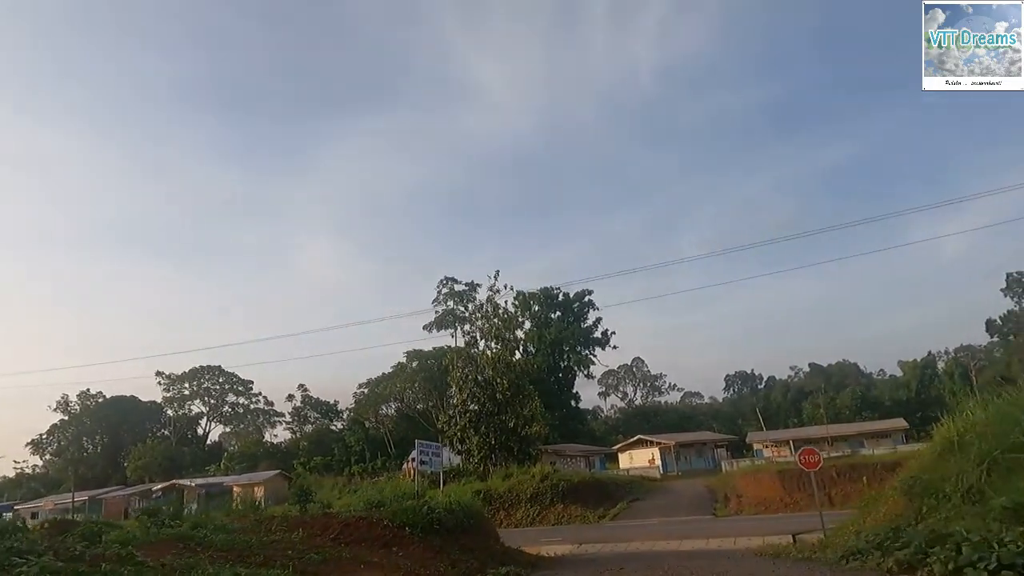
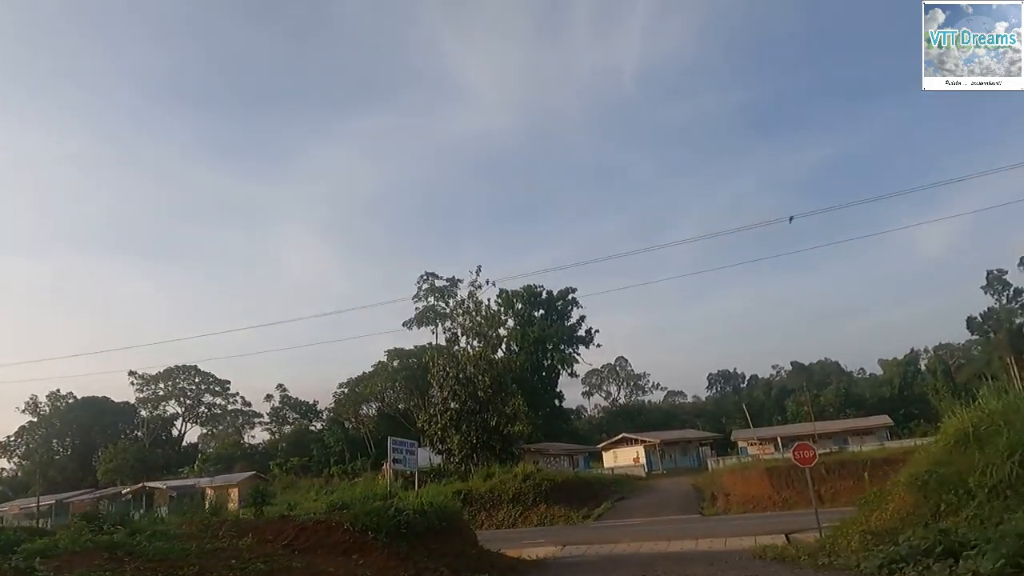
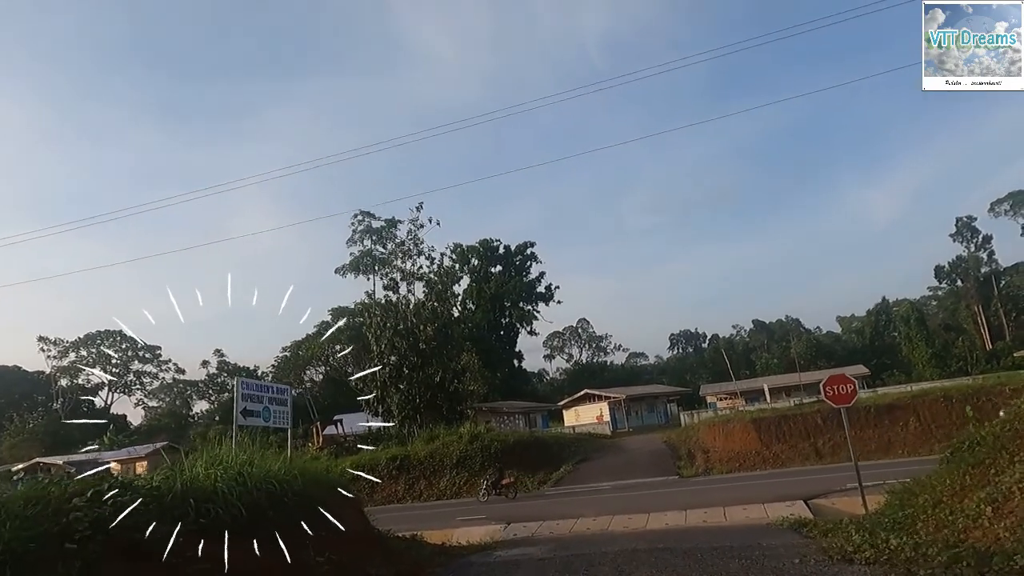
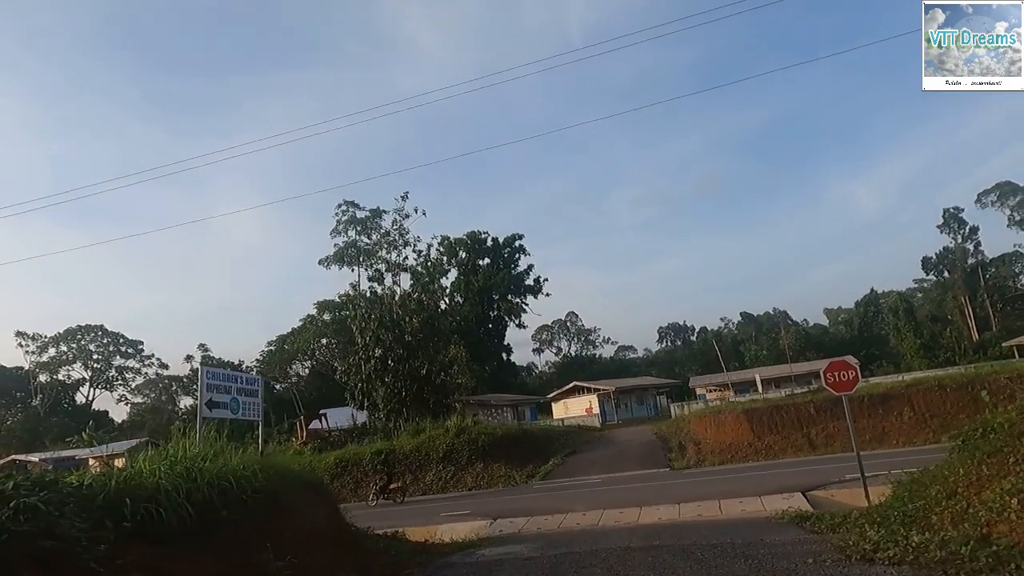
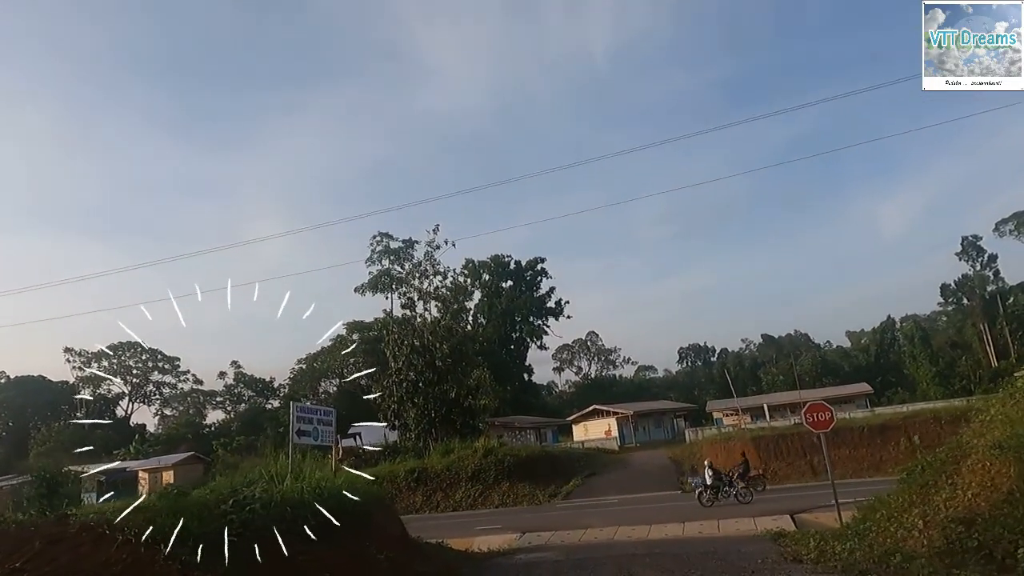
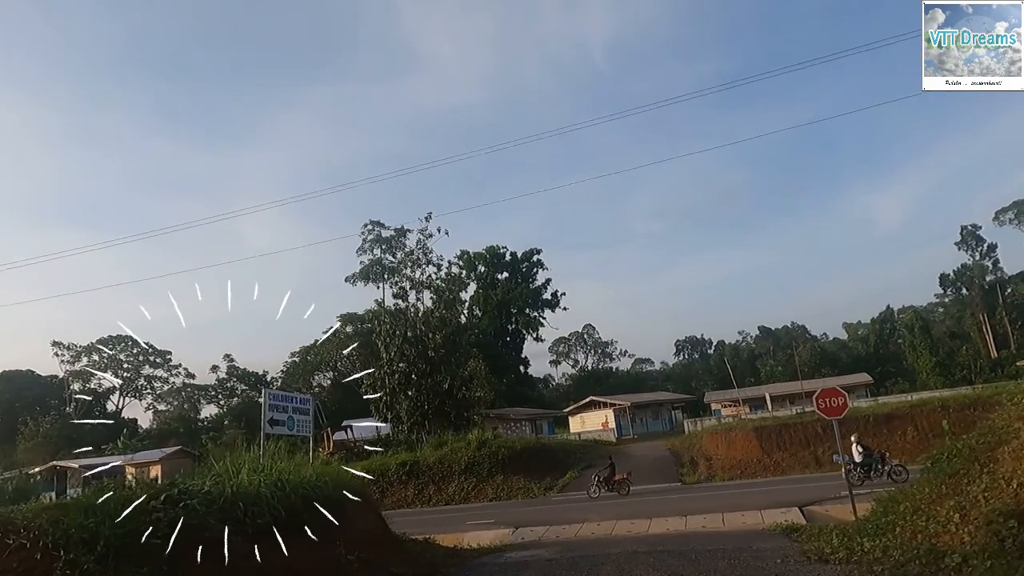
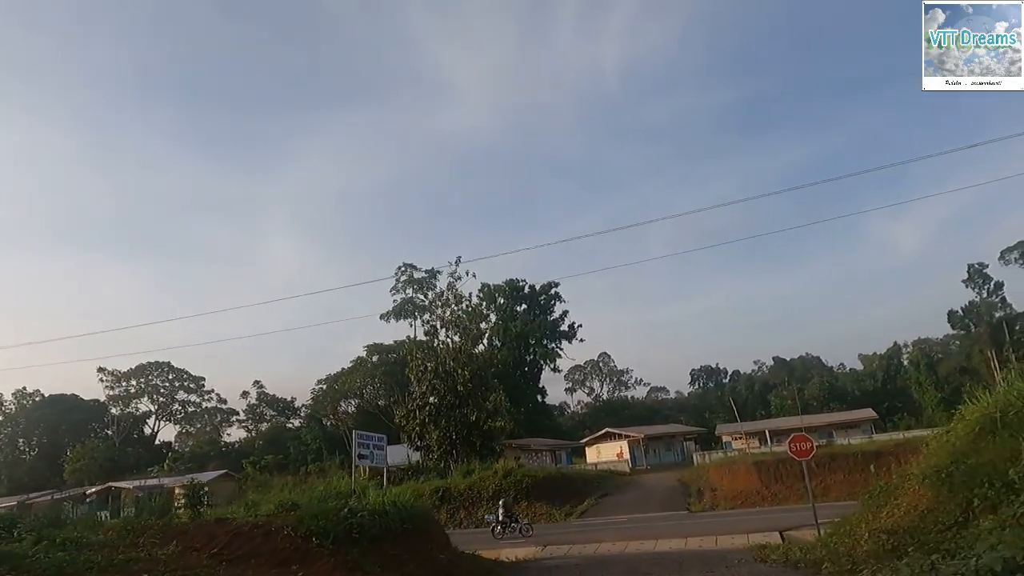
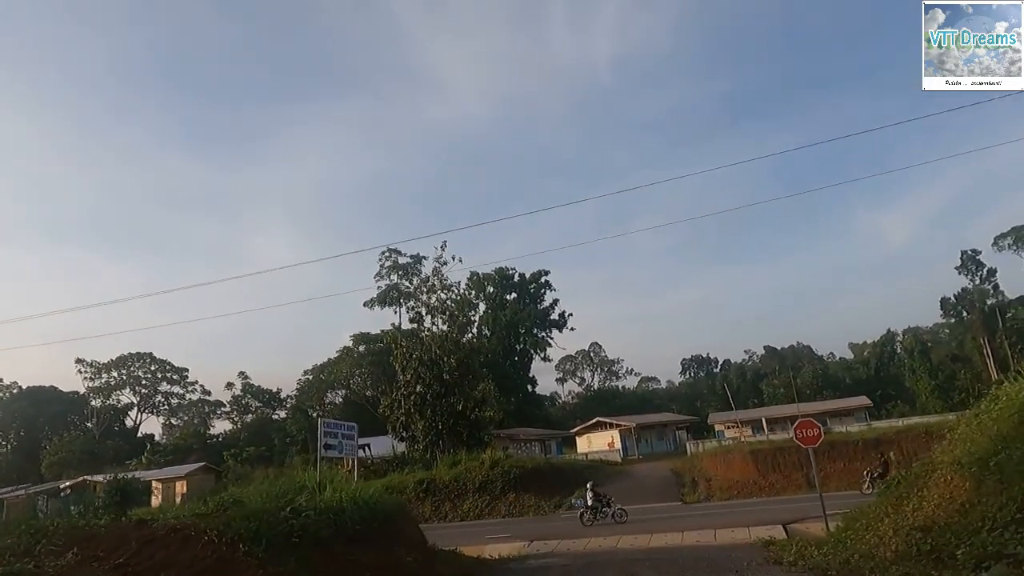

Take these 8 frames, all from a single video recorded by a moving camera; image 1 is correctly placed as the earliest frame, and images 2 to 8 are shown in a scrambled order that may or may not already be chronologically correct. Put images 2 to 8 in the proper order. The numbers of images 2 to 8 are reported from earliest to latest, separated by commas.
2, 7, 8, 5, 6, 3, 4
